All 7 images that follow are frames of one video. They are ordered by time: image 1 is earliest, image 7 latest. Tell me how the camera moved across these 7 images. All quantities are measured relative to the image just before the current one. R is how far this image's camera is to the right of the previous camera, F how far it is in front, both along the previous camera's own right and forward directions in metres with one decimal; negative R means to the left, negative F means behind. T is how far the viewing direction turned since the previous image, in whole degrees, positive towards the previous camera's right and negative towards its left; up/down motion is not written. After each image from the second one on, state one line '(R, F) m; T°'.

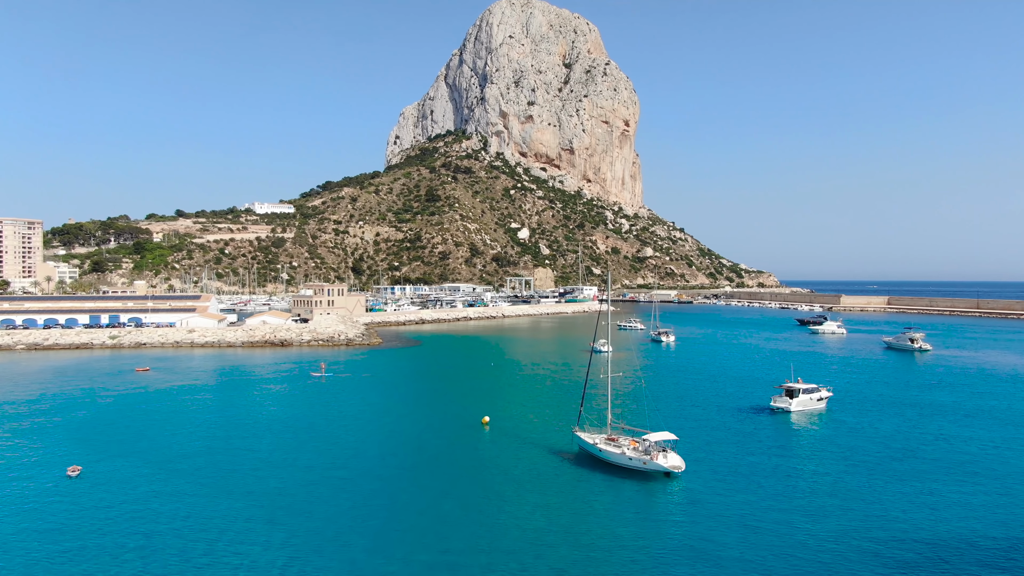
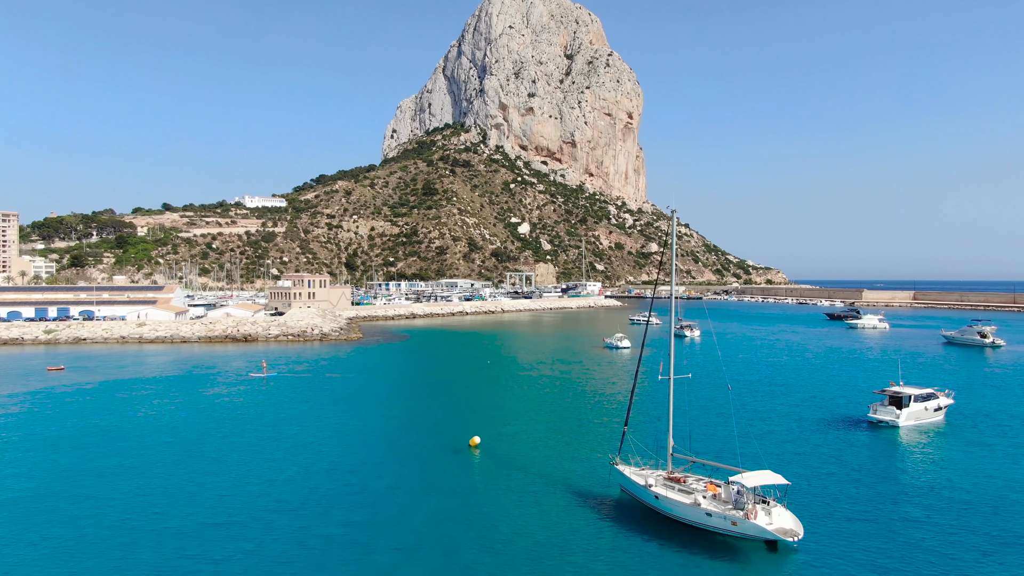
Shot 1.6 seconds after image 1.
(0.0, +8.0) m; 0°
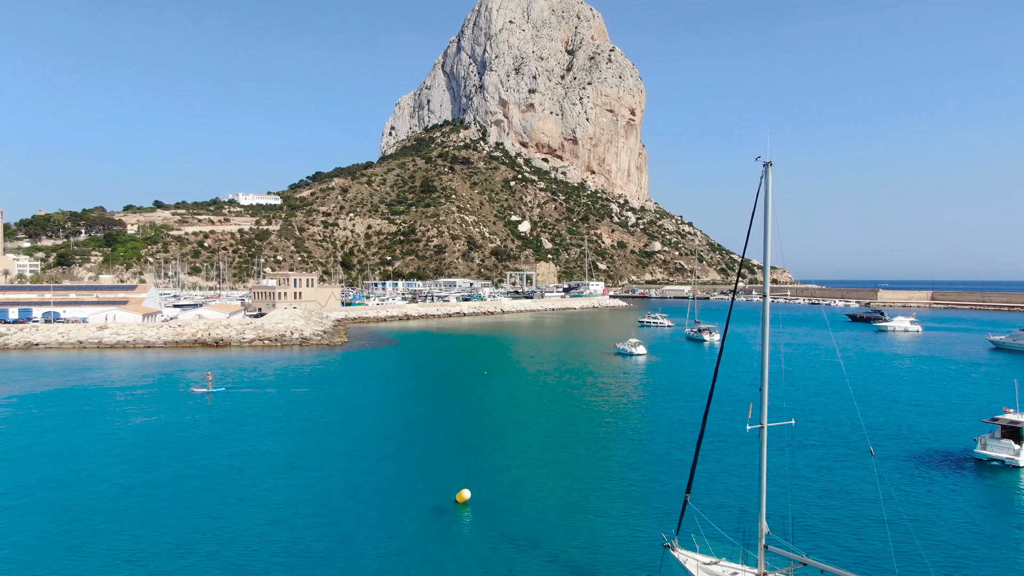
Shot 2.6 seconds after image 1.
(0.0, +4.9) m; 0°
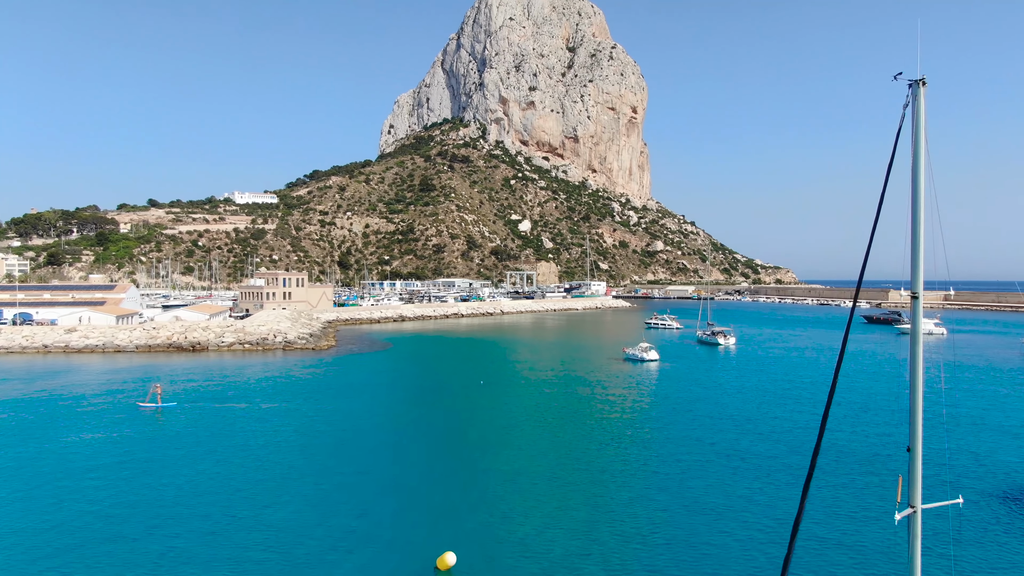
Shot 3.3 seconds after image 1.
(0.0, +3.3) m; 0°
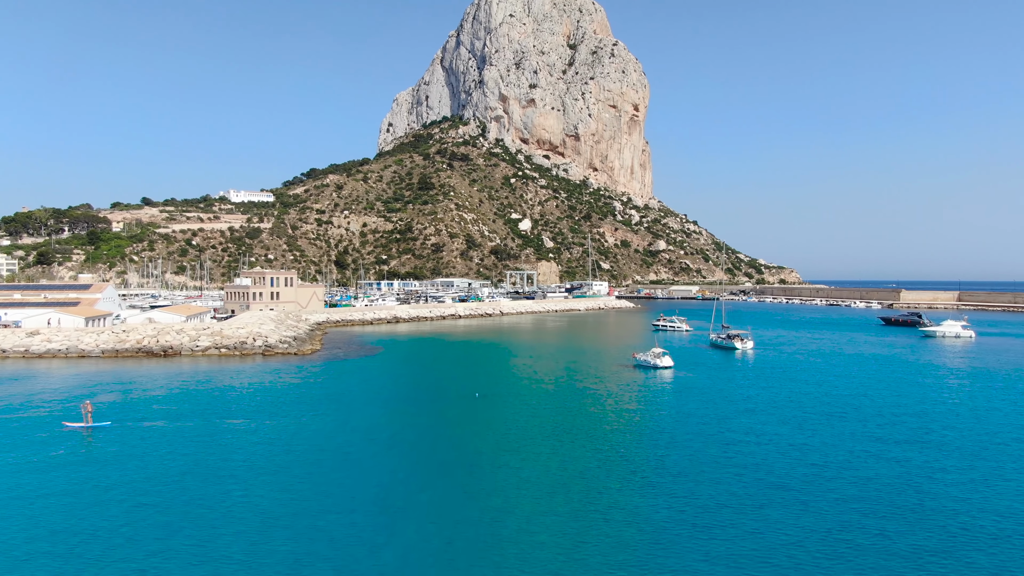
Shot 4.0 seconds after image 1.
(0.0, +3.4) m; 0°
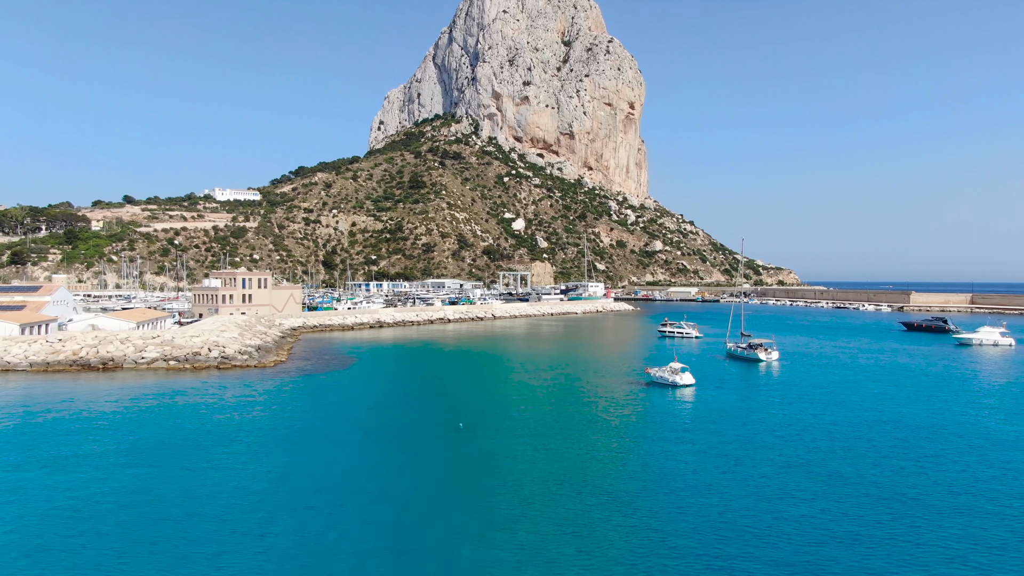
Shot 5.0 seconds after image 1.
(0.0, +5.0) m; 0°
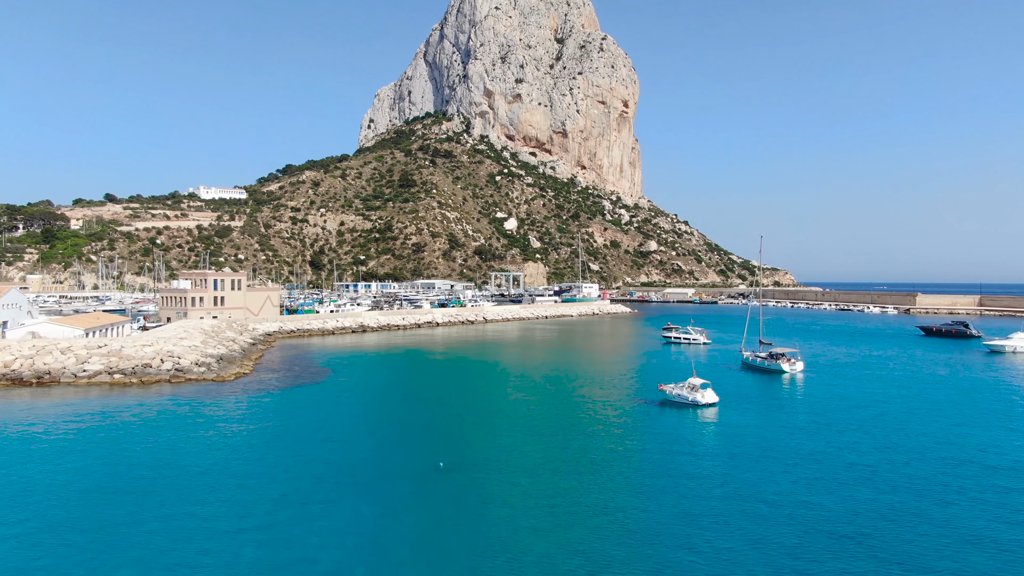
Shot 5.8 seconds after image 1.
(-0.1, +4.0) m; +1°
